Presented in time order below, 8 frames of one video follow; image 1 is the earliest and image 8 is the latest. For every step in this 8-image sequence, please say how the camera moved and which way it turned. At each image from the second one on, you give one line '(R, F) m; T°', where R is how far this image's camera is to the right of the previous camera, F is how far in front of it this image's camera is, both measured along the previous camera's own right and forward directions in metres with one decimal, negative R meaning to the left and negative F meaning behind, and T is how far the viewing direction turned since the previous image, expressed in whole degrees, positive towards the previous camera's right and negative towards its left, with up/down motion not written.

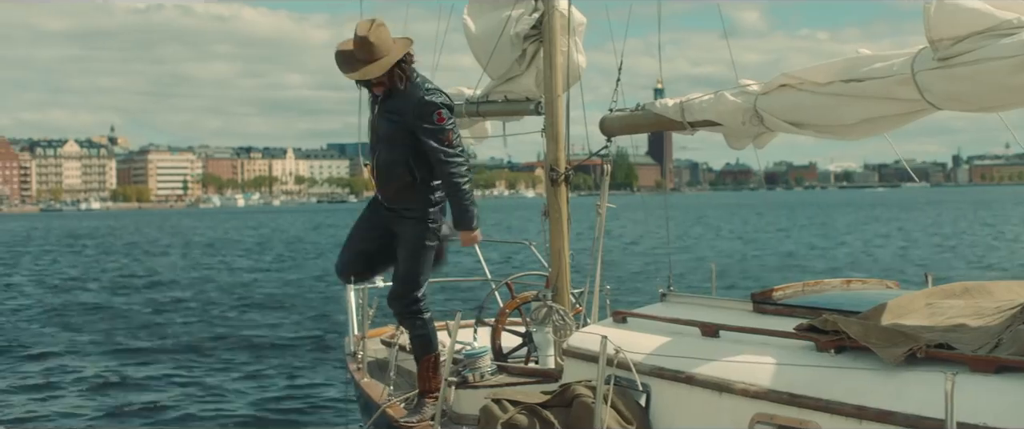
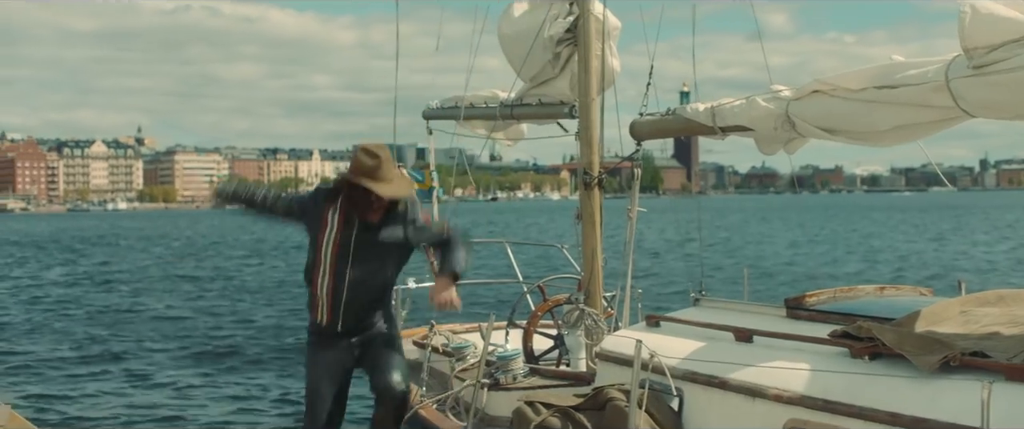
(0.0, 0.0) m; -1°
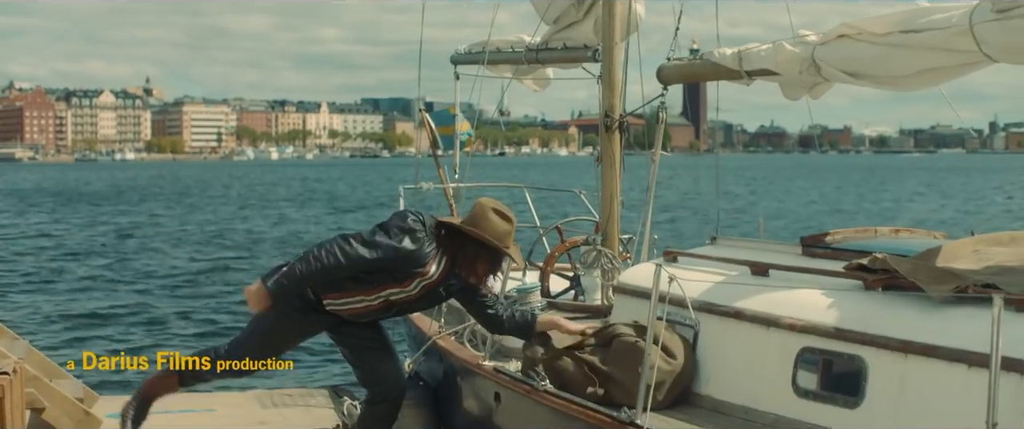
(-0.1, -0.1) m; 0°
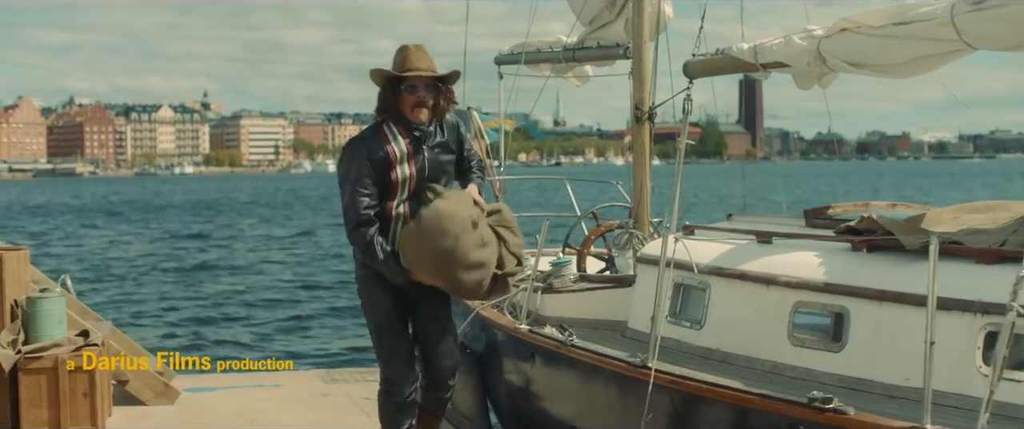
(+0.1, -0.7) m; -2°
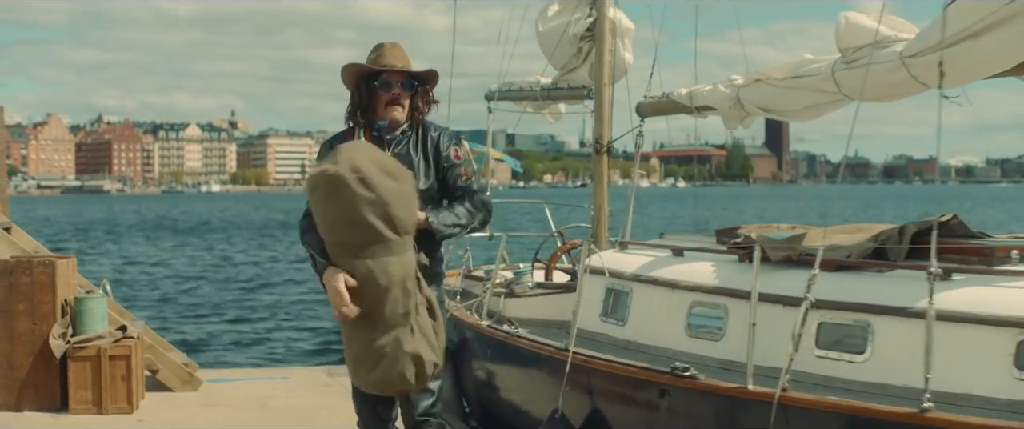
(+0.3, -1.5) m; -1°
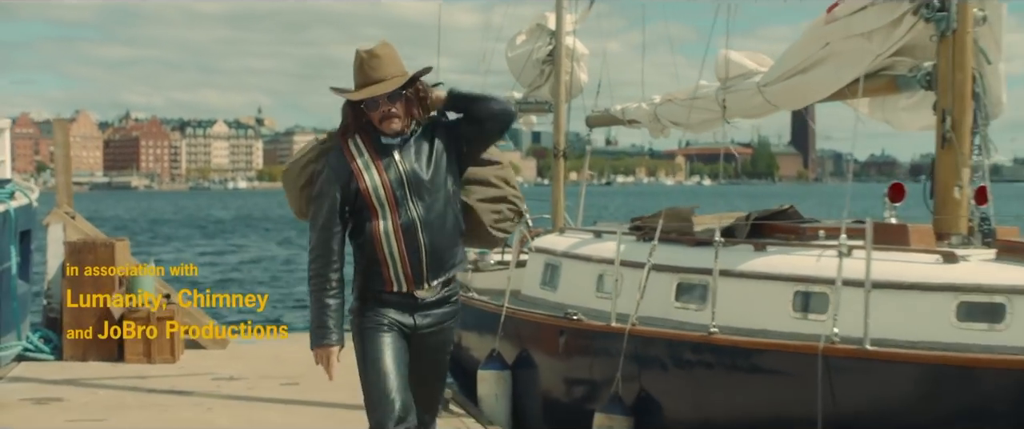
(+0.4, -2.4) m; -1°
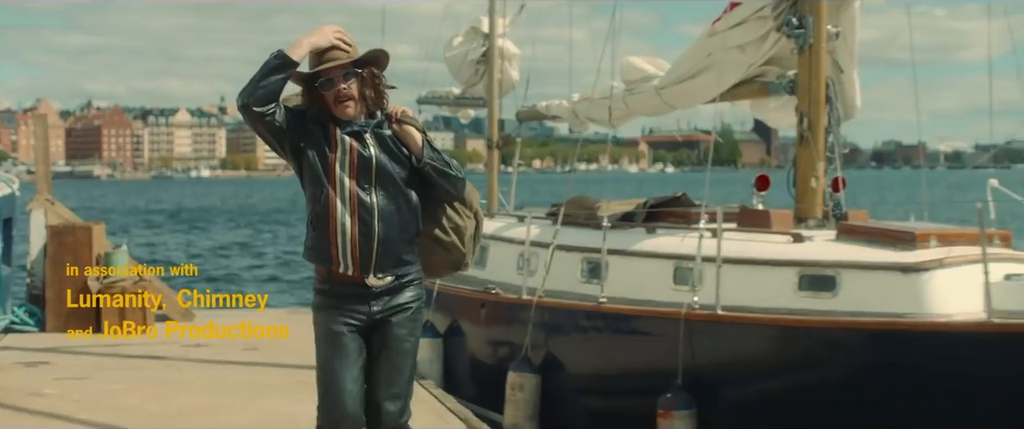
(+0.2, -1.4) m; +1°
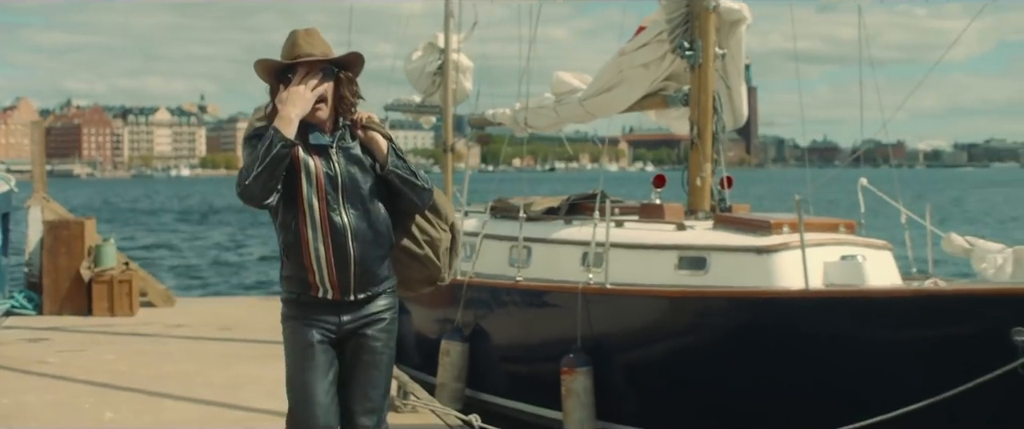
(+0.3, -1.6) m; +1°
